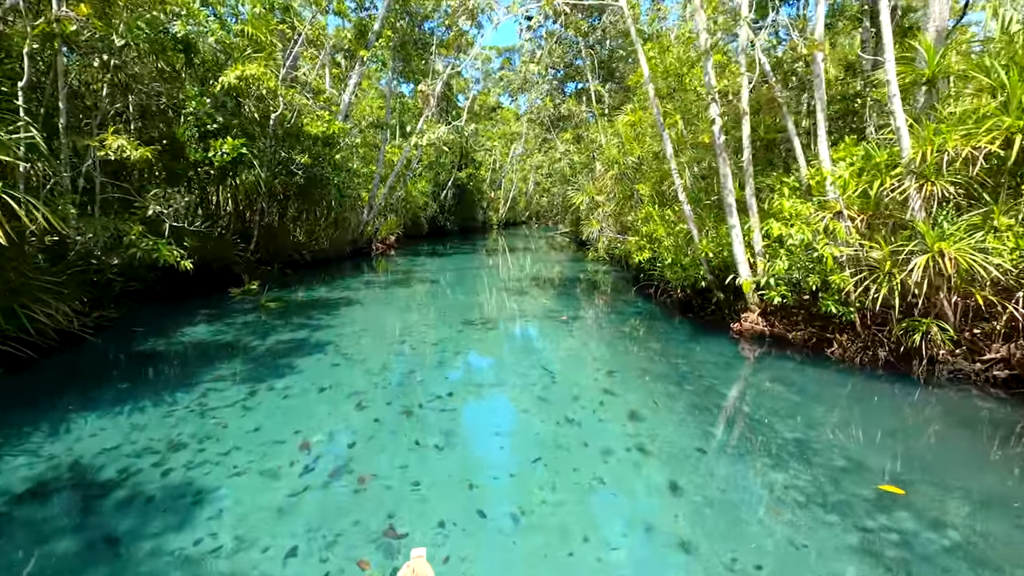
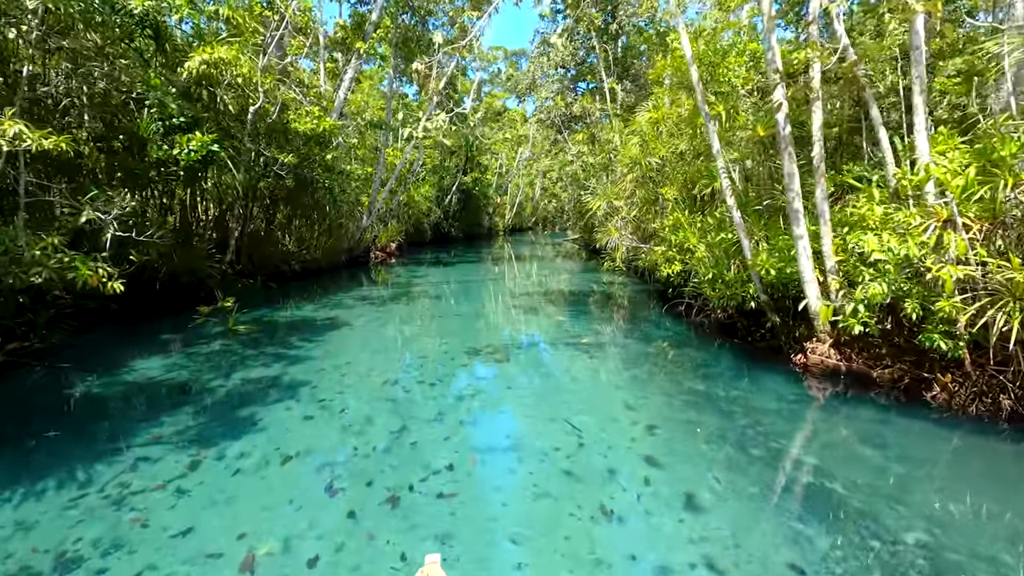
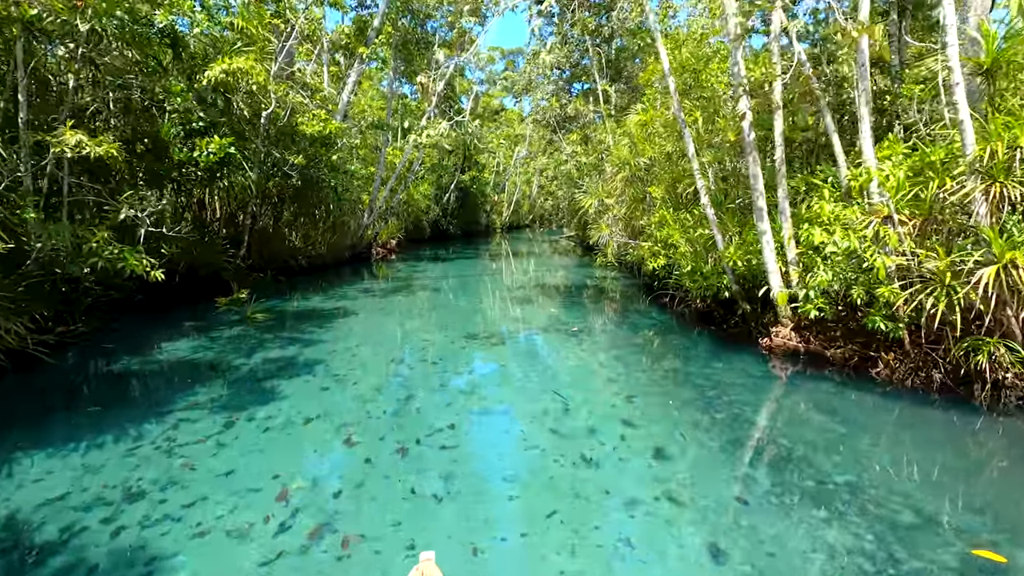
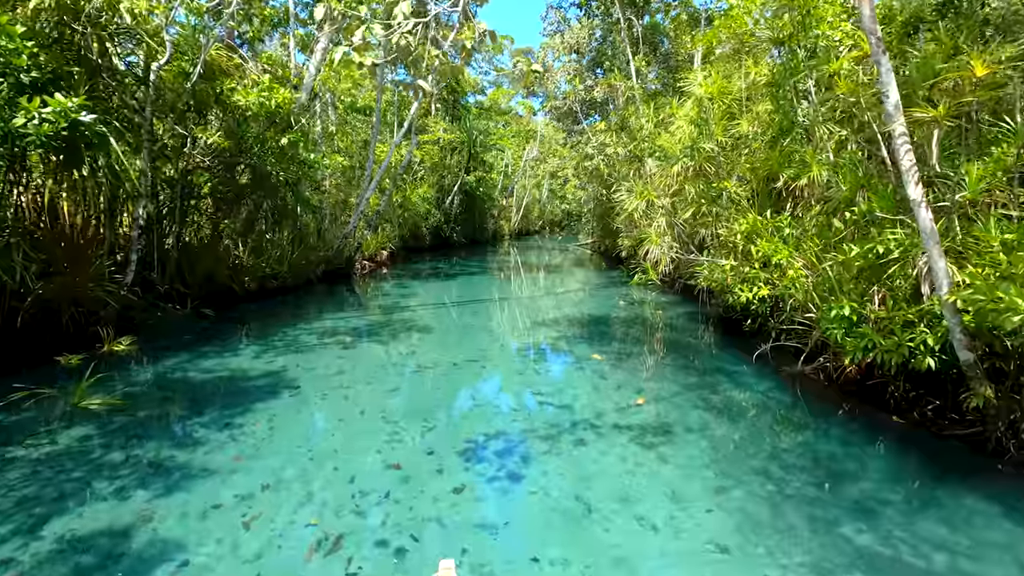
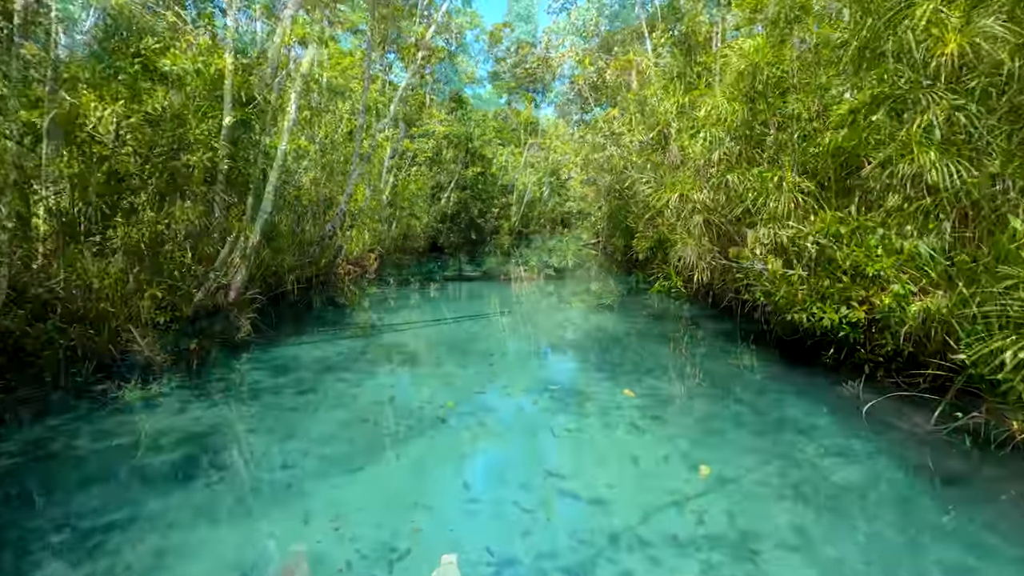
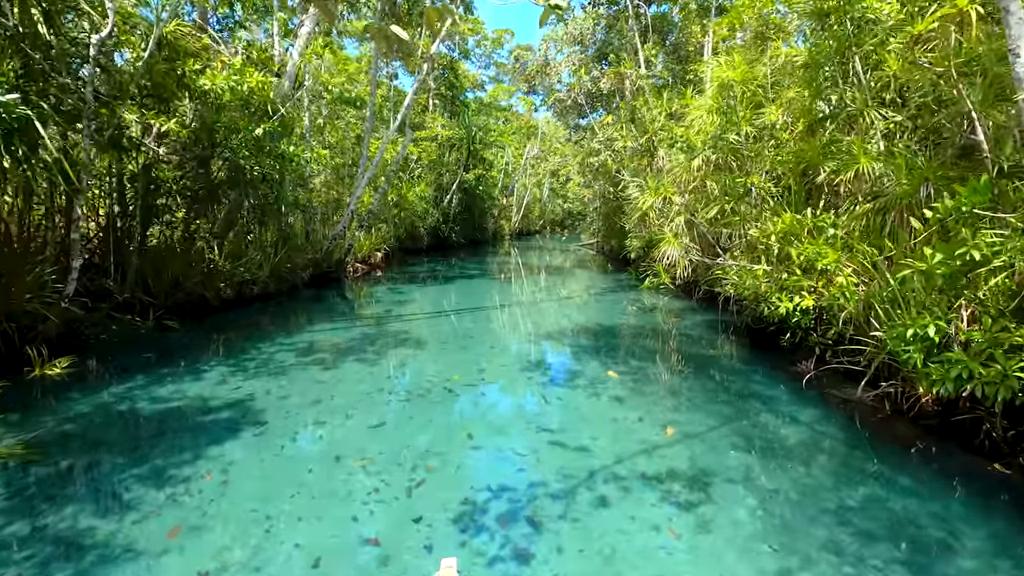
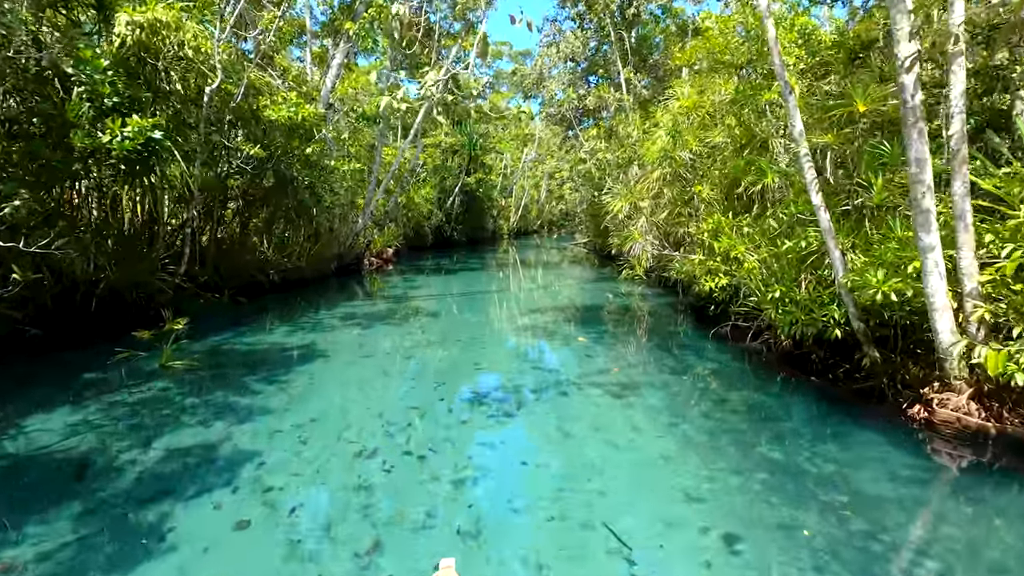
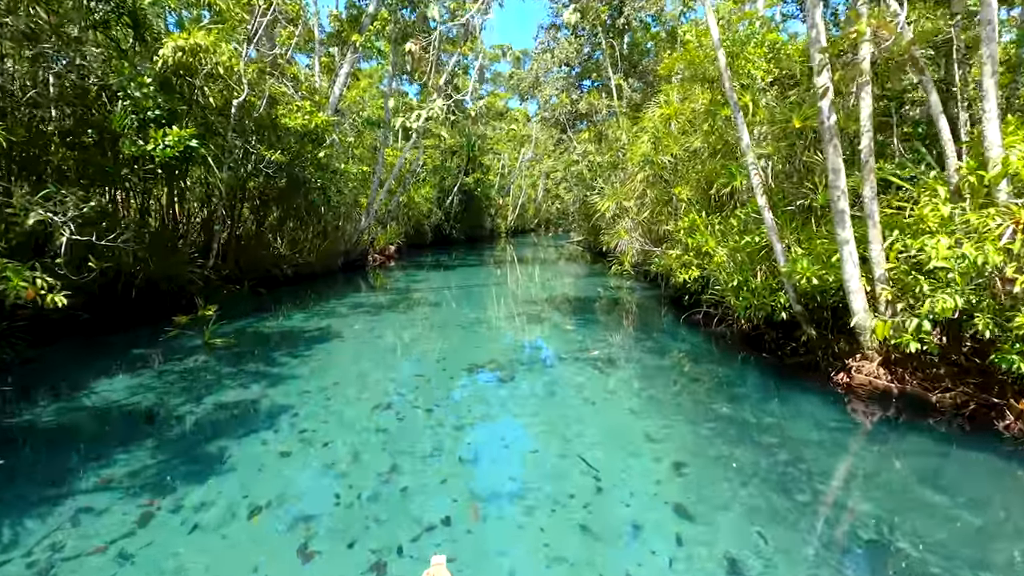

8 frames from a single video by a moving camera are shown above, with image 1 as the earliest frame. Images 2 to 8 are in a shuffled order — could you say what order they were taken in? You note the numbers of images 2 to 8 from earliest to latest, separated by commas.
3, 2, 8, 7, 4, 6, 5
